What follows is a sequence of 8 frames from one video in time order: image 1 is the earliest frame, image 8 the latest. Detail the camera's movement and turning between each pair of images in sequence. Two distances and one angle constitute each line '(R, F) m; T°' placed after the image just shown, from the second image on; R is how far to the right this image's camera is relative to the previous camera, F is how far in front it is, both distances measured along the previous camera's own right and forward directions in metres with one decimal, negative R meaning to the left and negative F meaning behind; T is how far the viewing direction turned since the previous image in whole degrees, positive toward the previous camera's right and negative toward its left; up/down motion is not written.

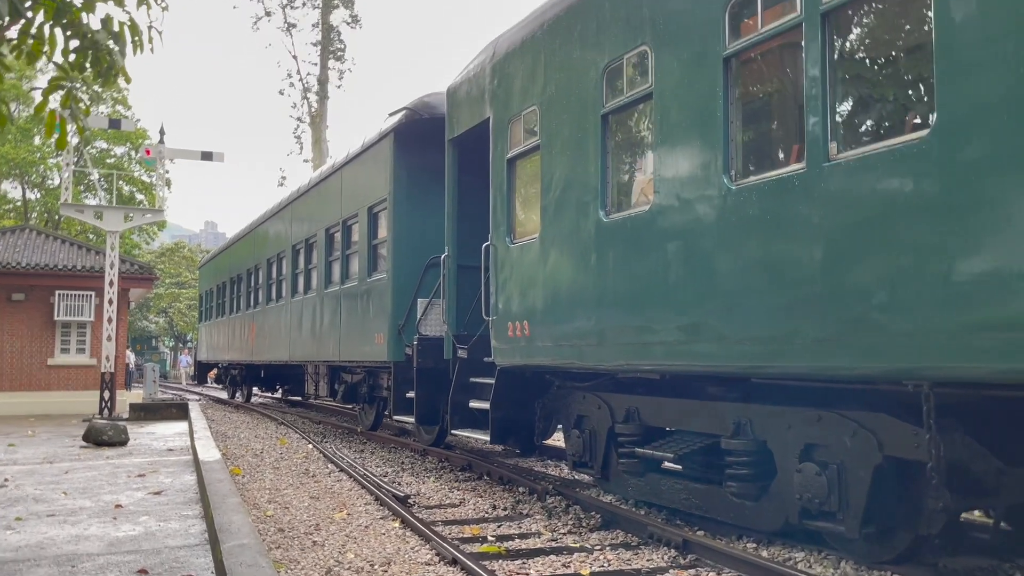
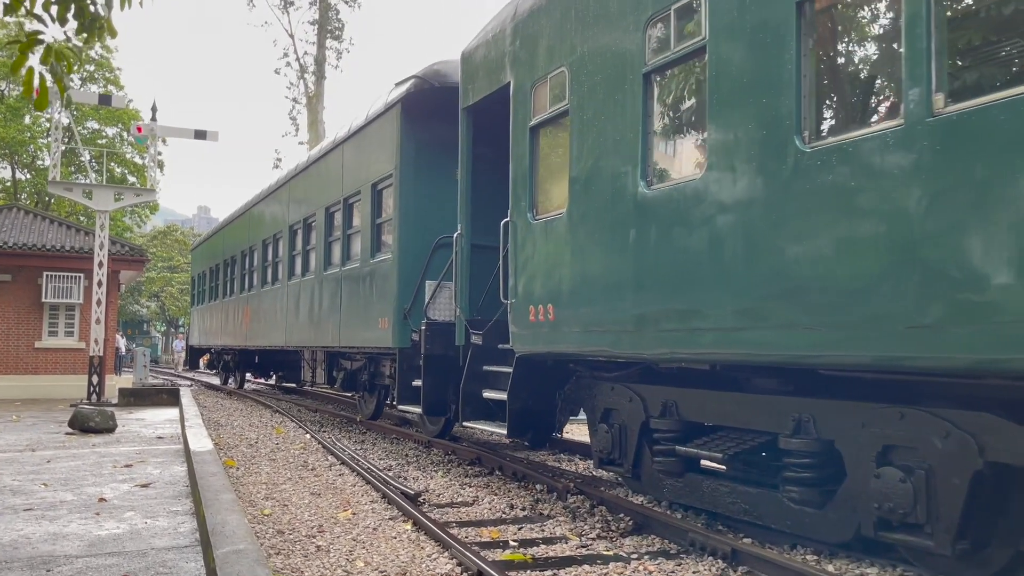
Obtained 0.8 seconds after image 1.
(-0.2, +0.5) m; 0°
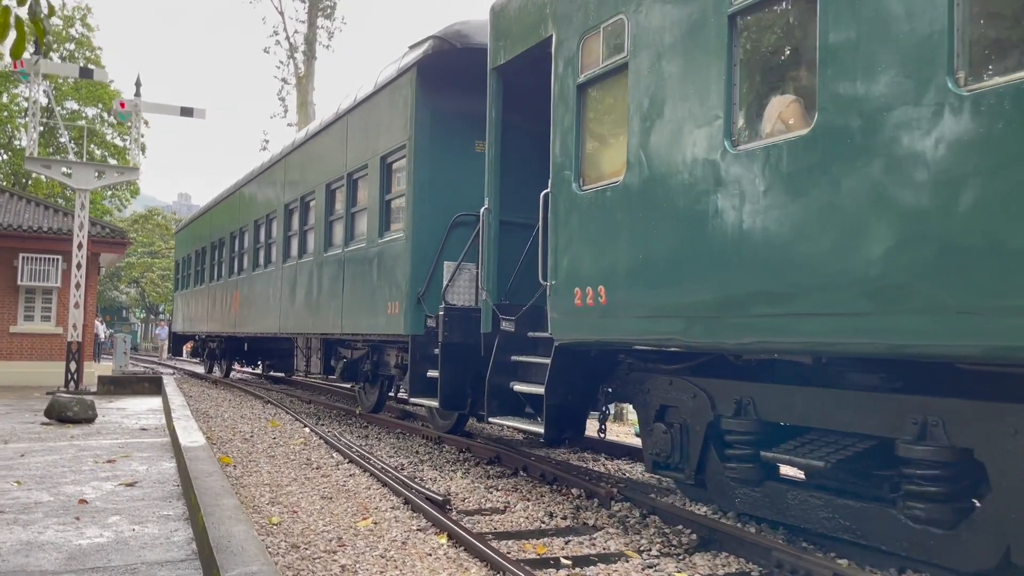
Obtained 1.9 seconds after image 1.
(-0.4, +0.7) m; +1°
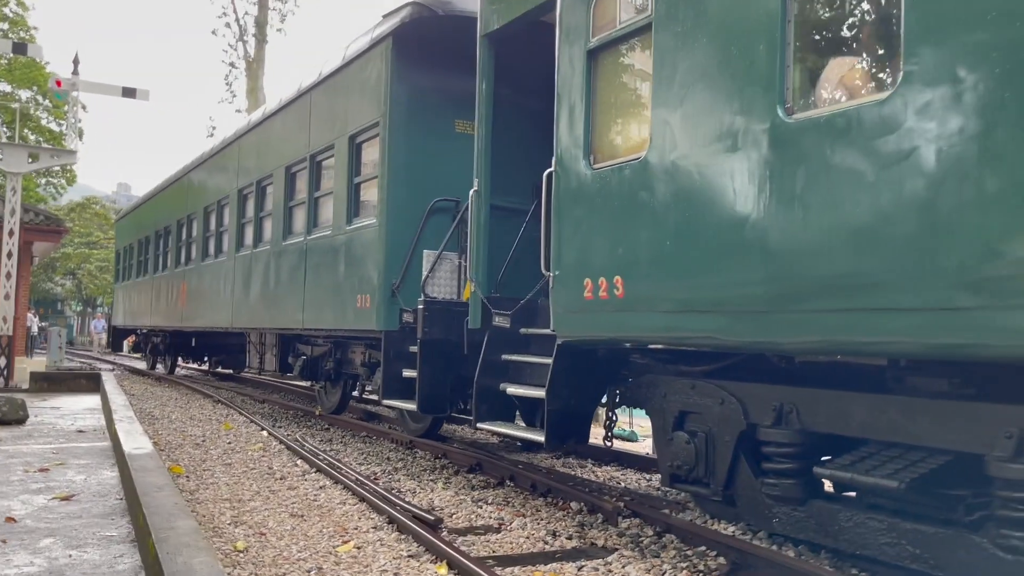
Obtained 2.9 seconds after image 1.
(-0.3, +0.6) m; +4°
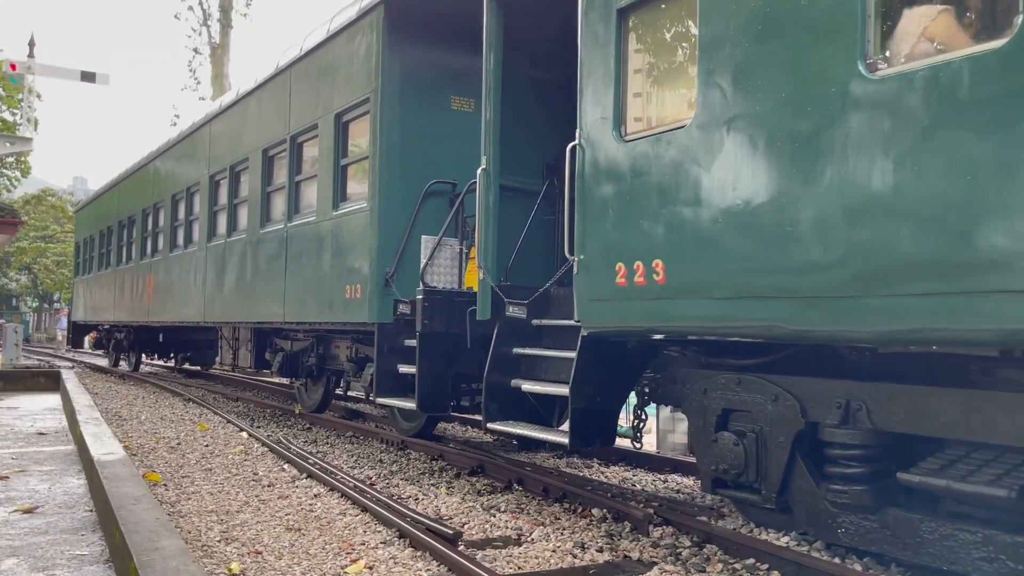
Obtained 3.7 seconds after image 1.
(-0.3, +0.4) m; +2°
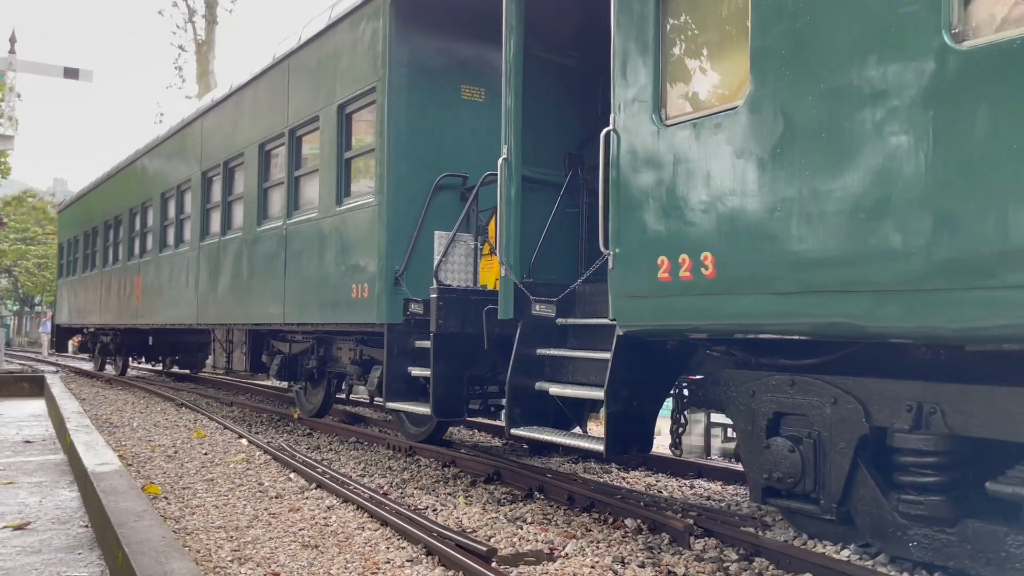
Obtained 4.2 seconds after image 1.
(-0.2, +0.3) m; +1°
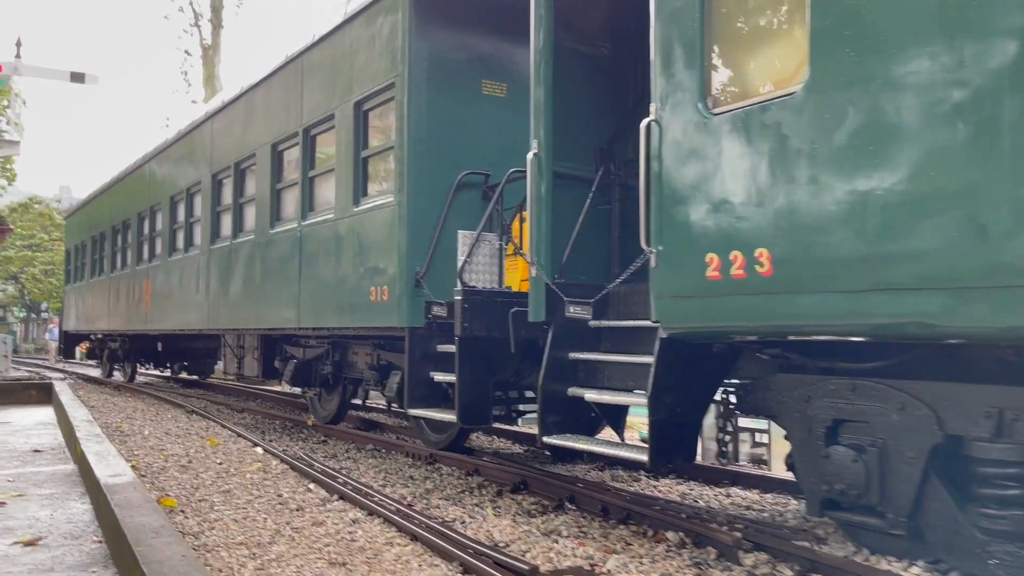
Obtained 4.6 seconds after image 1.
(-0.1, +0.2) m; 0°
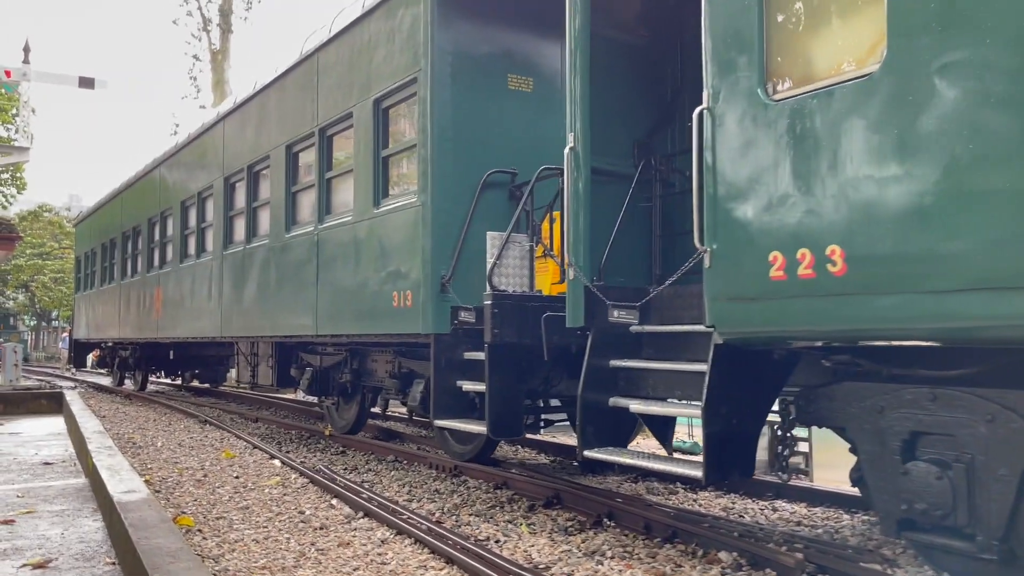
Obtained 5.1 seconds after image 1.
(-0.1, +0.3) m; -1°
